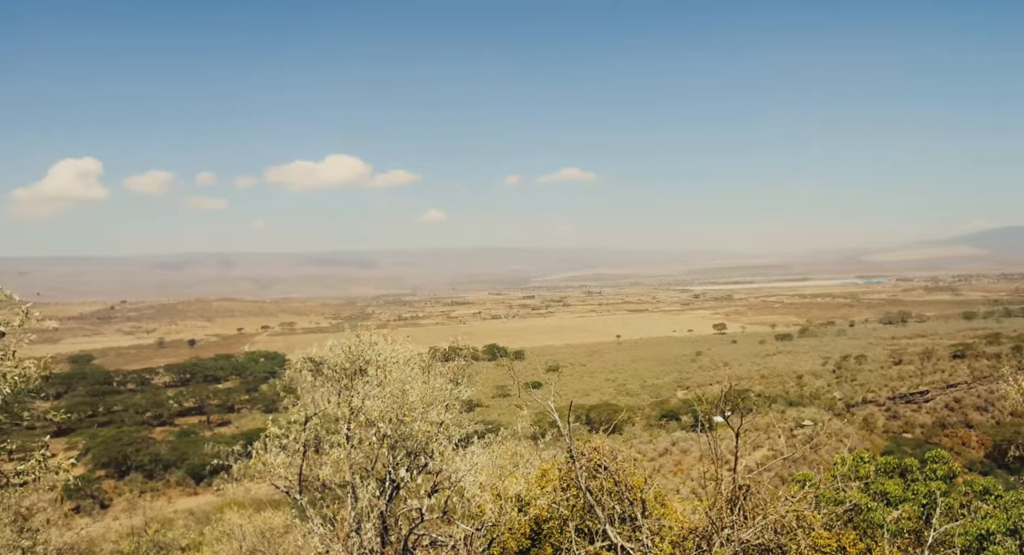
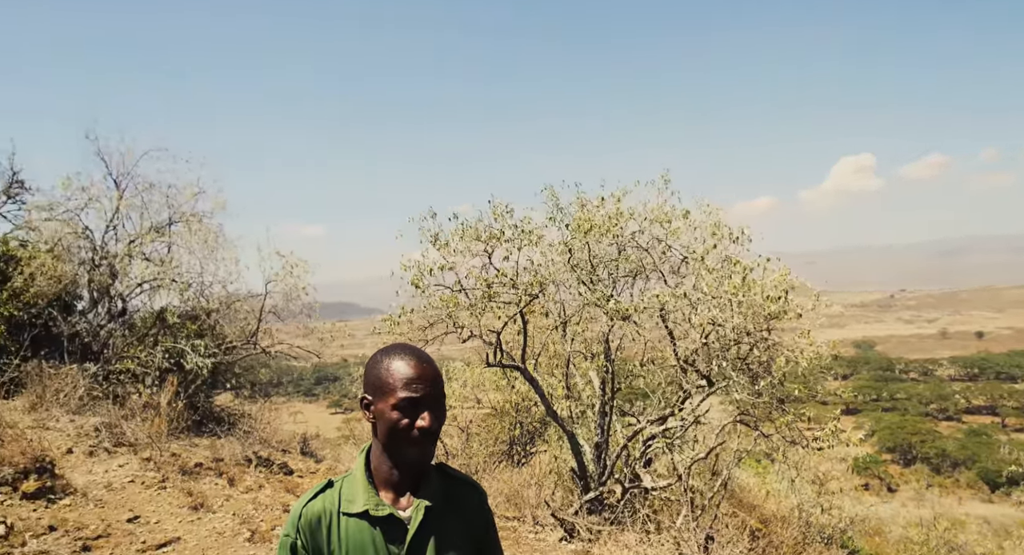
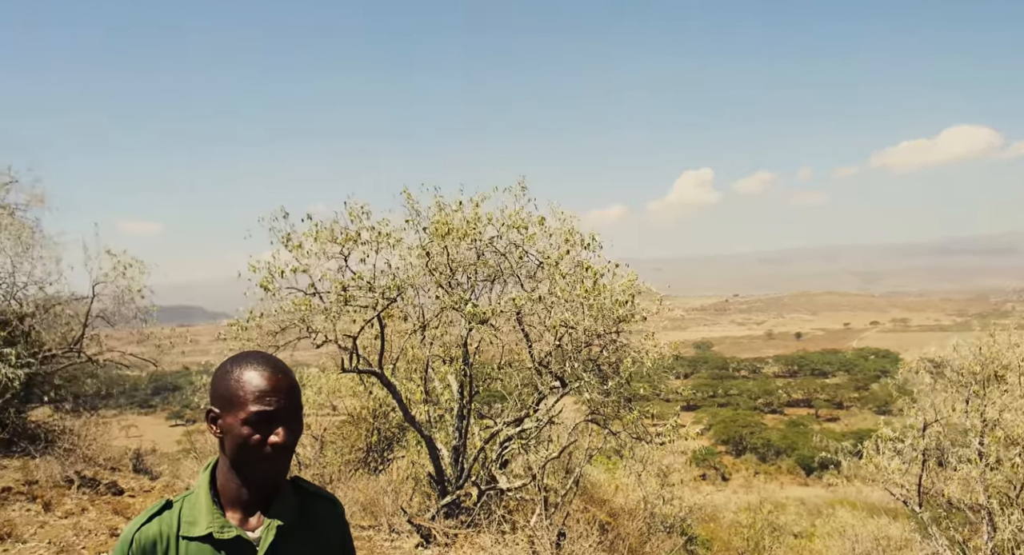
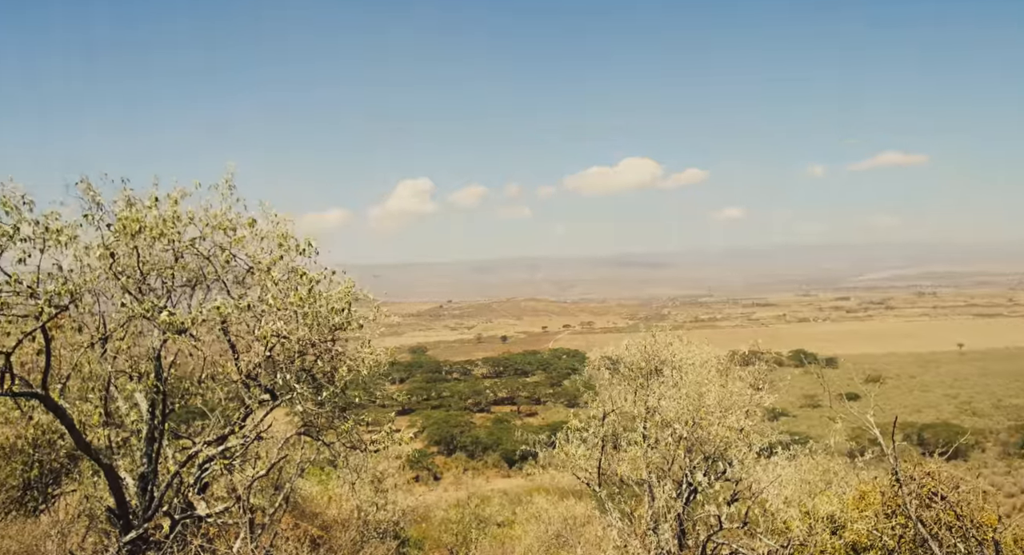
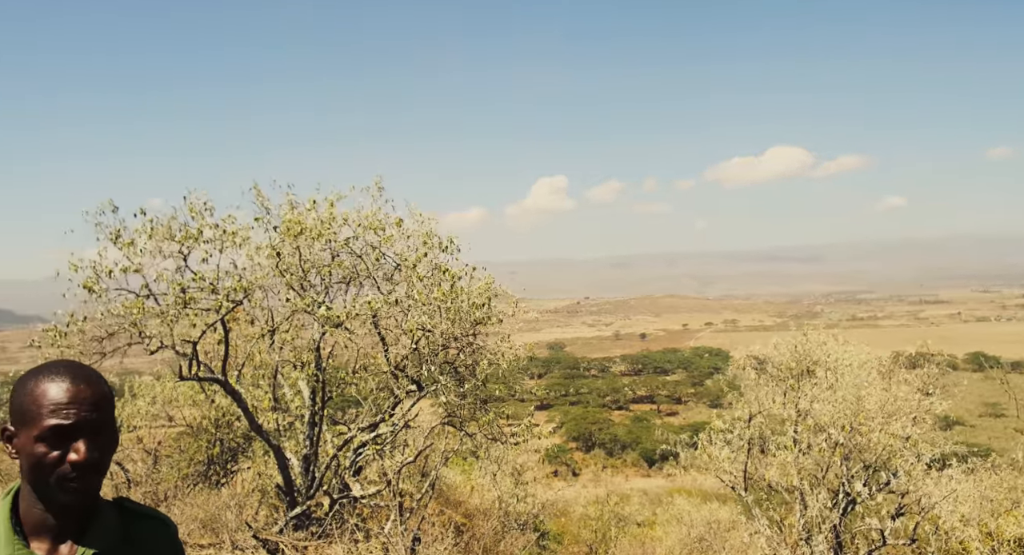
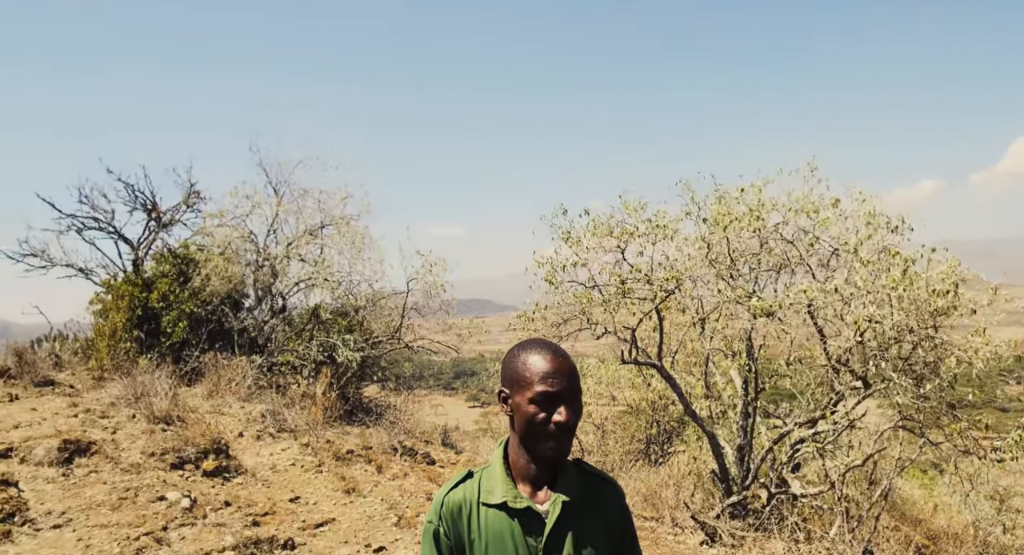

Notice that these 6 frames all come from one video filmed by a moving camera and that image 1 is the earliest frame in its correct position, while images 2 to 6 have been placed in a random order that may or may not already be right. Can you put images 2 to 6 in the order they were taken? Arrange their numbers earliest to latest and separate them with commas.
4, 5, 3, 2, 6
